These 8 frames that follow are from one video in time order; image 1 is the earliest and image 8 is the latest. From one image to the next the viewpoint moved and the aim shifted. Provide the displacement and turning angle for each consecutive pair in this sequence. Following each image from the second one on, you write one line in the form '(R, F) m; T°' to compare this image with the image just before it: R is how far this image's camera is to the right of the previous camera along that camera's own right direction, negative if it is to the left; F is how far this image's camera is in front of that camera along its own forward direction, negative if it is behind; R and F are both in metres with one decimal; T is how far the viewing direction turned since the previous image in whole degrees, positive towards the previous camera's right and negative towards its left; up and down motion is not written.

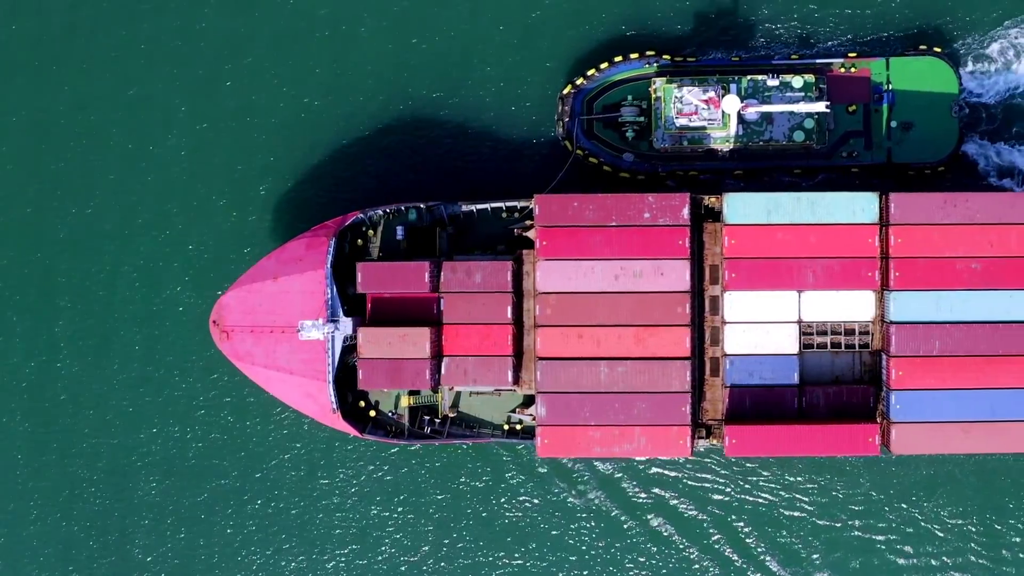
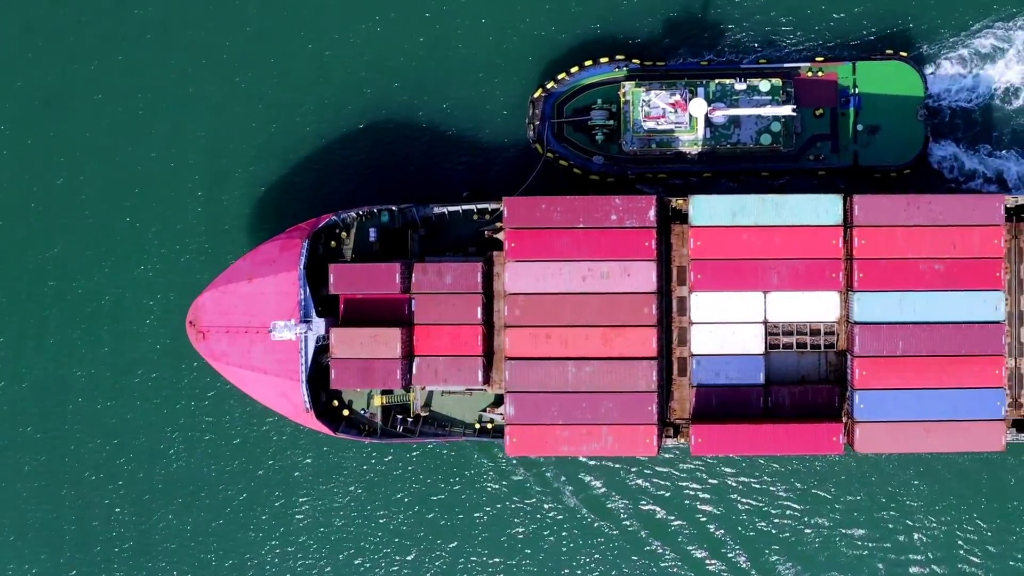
(+1.8, -0.5) m; 0°
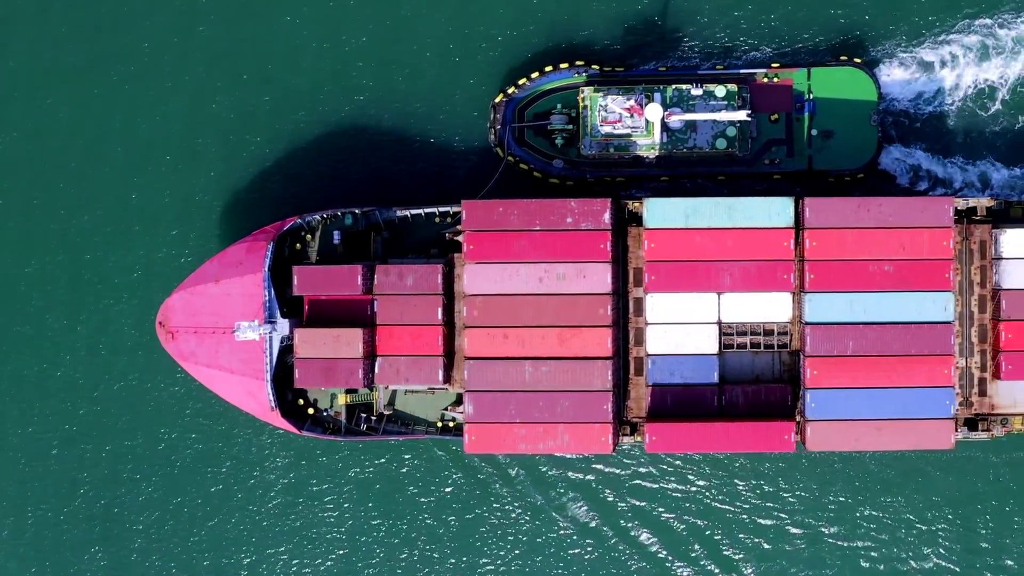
(+2.7, -0.8) m; 0°
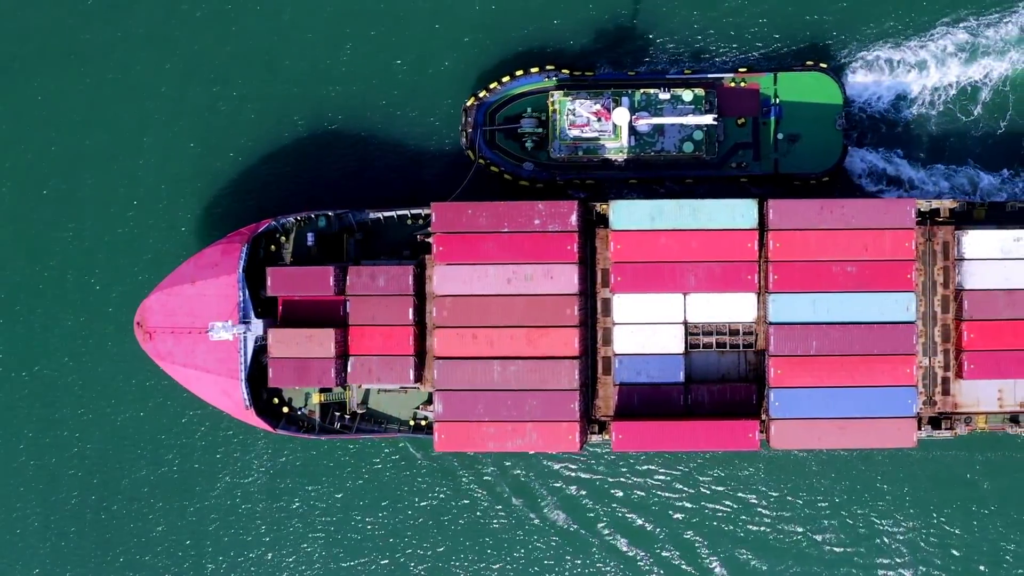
(+2.0, -0.6) m; 0°
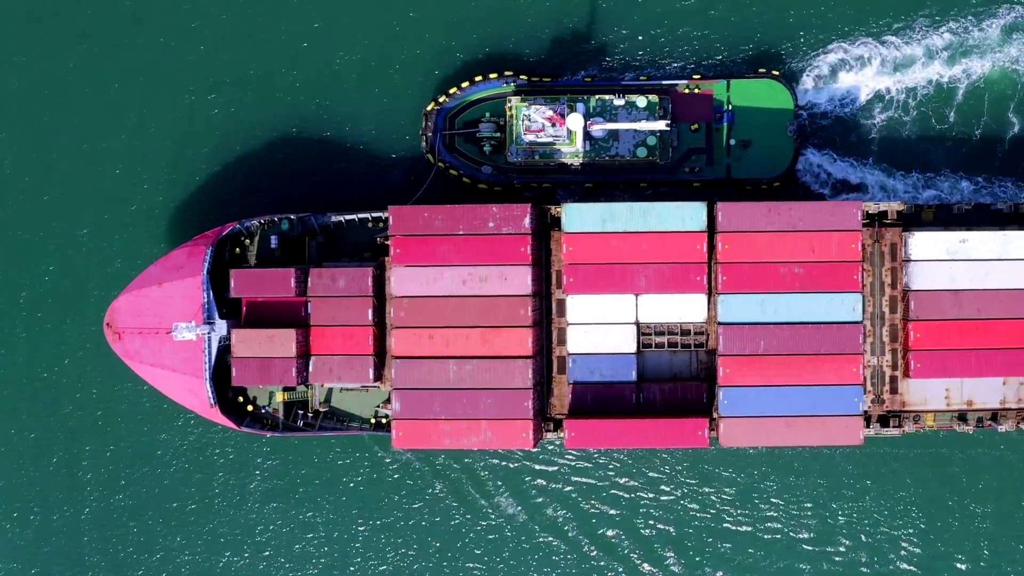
(+3.0, -0.9) m; 0°
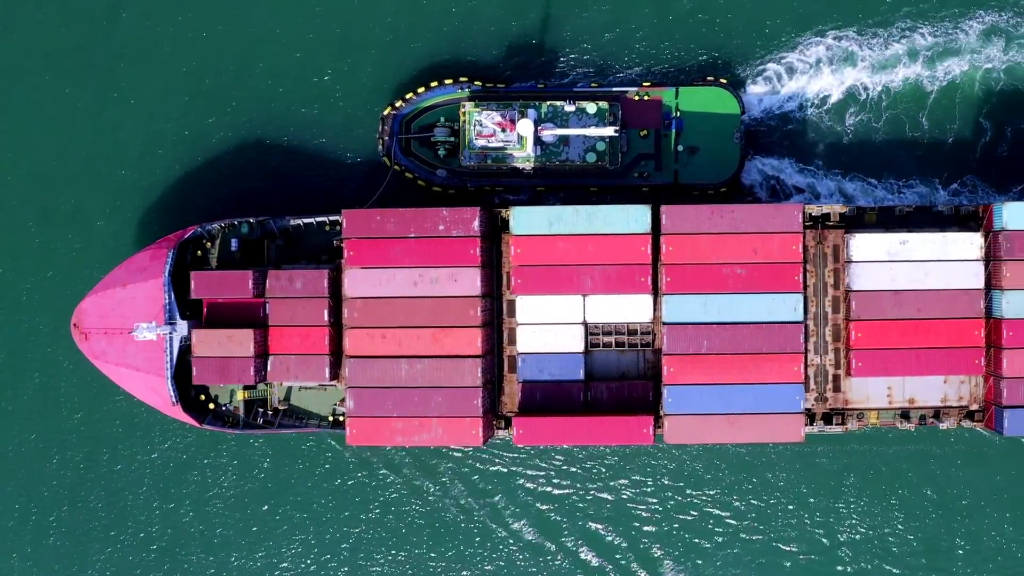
(+3.4, -1.0) m; 0°
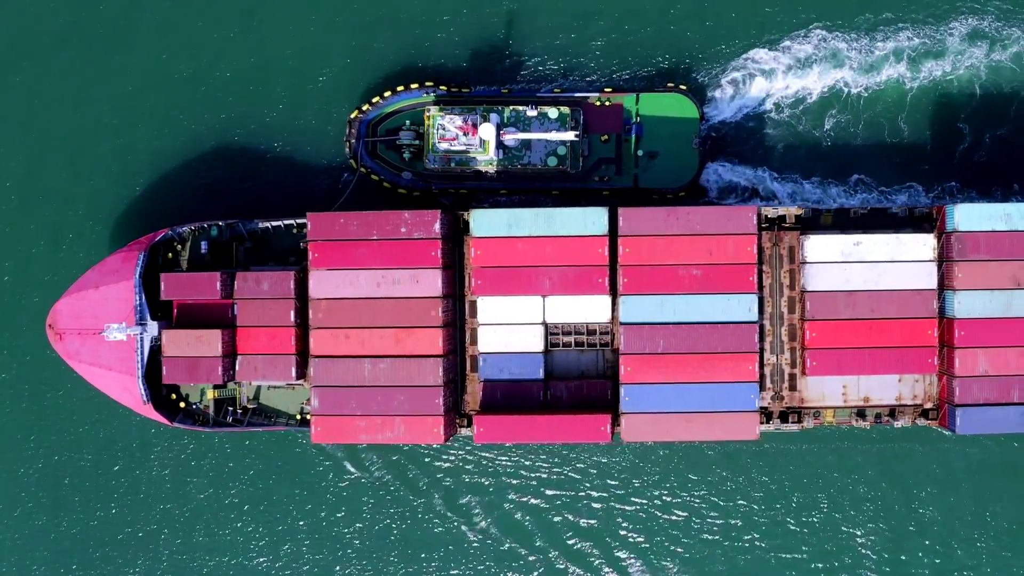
(+2.8, -0.8) m; 0°
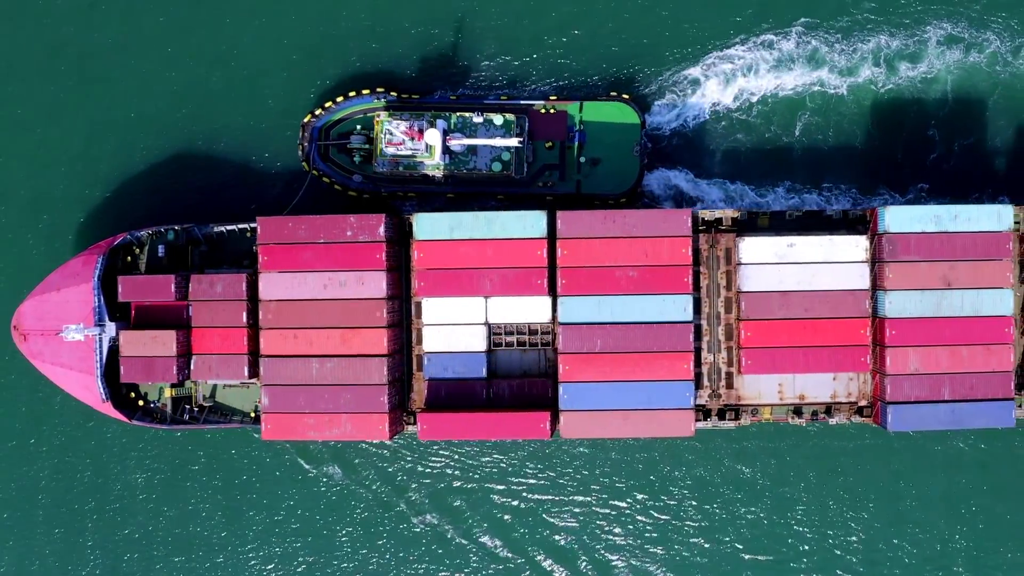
(+4.2, -1.2) m; -1°
